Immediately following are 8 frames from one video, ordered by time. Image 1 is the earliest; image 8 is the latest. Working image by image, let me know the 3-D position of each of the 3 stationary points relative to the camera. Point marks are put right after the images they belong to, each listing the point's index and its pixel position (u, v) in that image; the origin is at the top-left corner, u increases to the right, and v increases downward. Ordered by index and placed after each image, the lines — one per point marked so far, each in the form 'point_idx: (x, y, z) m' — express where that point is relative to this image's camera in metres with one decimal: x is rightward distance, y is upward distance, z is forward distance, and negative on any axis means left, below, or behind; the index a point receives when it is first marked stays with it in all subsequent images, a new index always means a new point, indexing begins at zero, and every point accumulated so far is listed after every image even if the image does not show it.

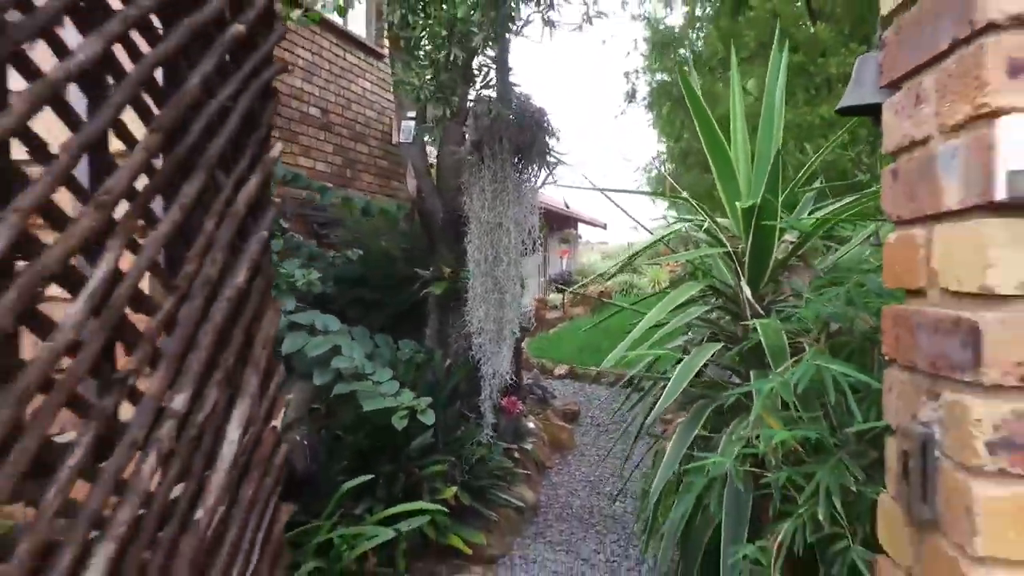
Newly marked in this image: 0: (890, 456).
0: (+0.5, -0.2, +0.9) m
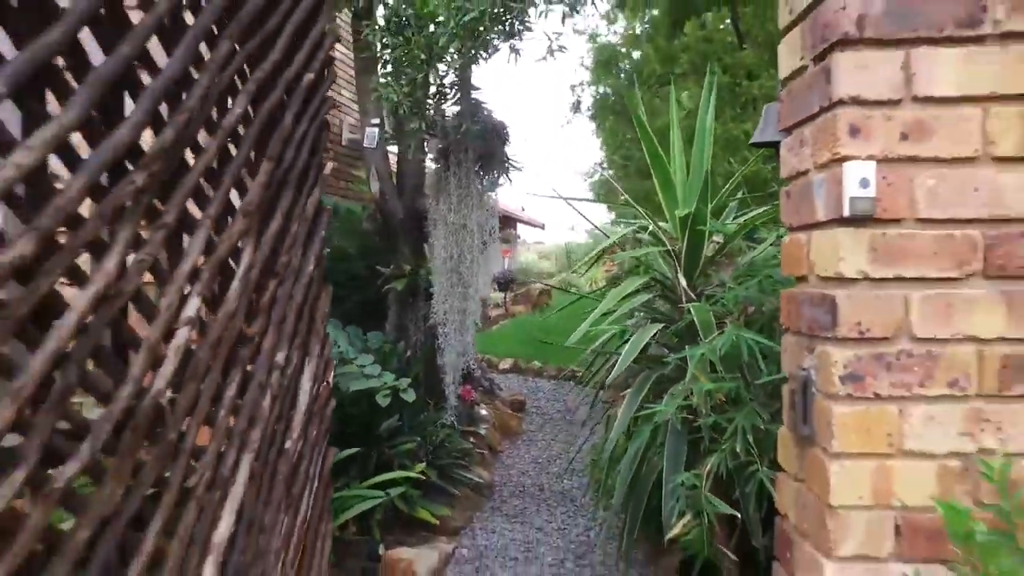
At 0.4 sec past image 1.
0: (+0.5, -0.2, +1.3) m
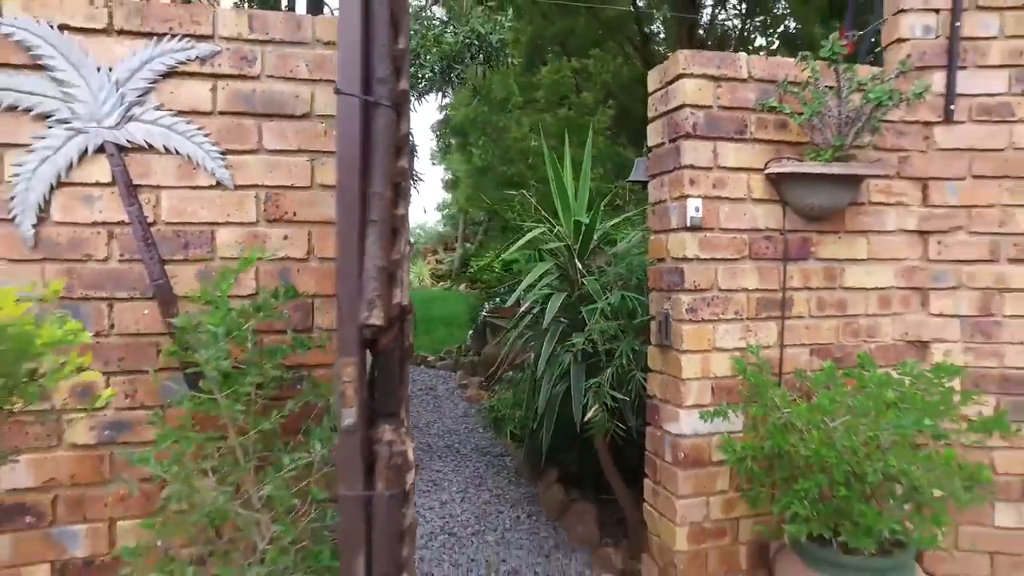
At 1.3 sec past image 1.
0: (+0.5, -0.1, +2.2) m
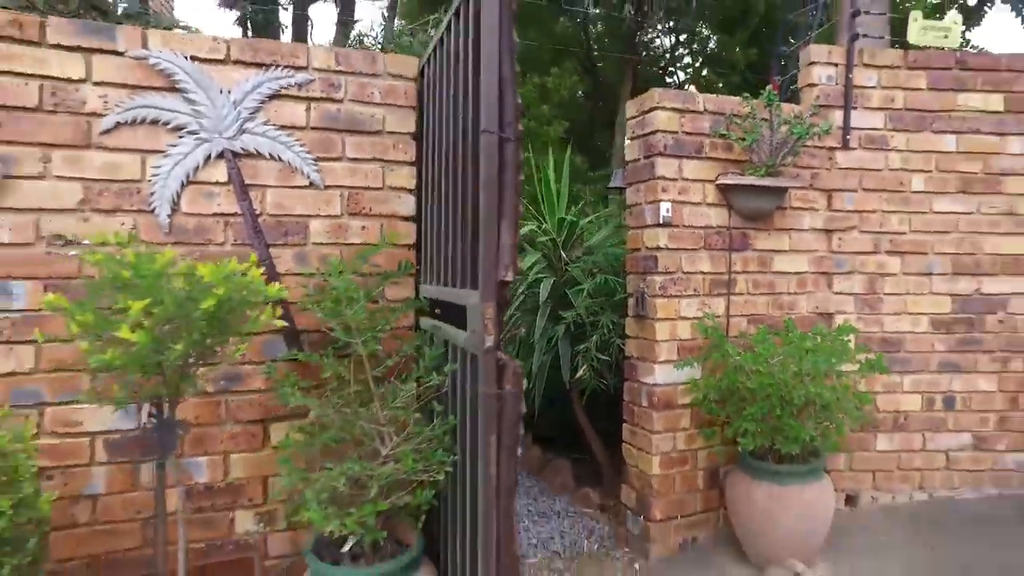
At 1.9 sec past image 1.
0: (+0.5, -0.1, +2.8) m
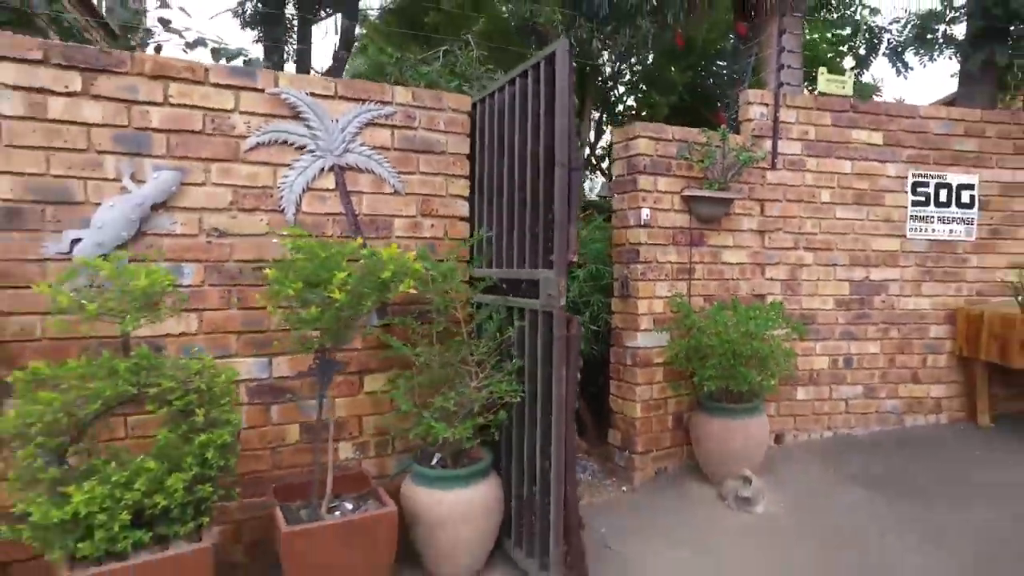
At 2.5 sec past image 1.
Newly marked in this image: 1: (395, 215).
0: (+0.6, 0.0, +3.6) m
1: (-0.5, +0.3, +2.7) m
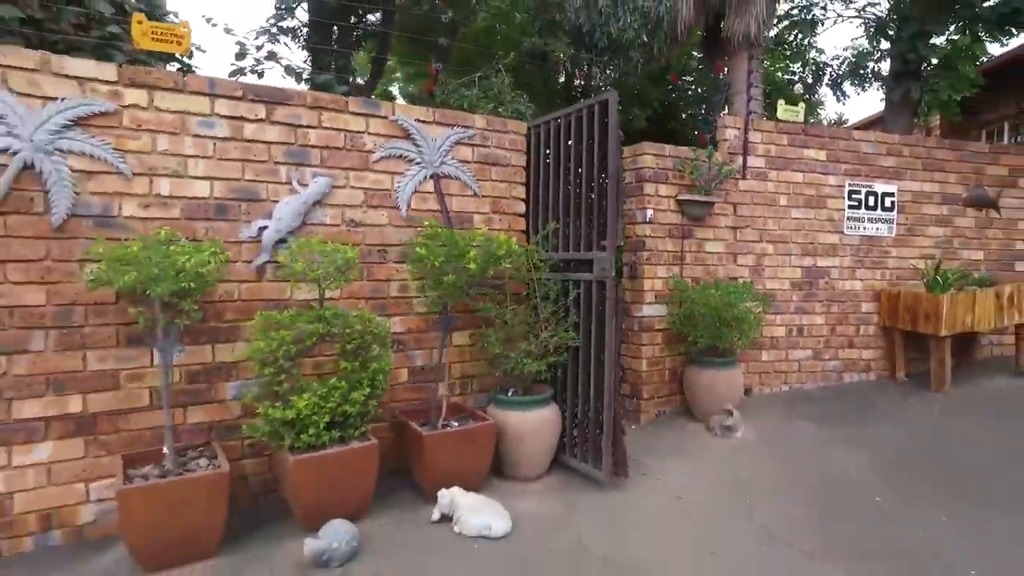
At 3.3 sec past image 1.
0: (+0.8, +0.1, +4.5) m
1: (-0.2, +0.4, +3.6) m
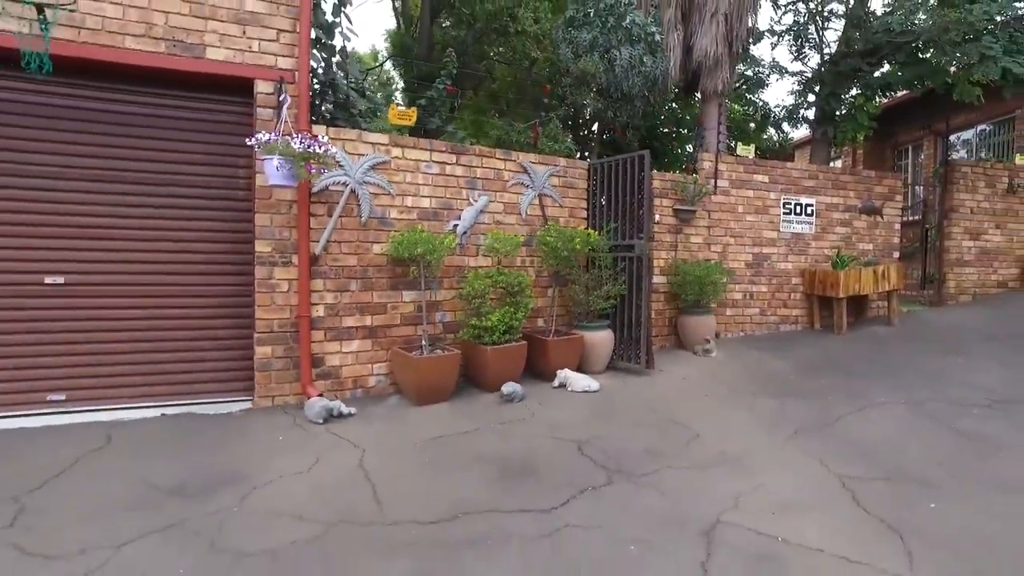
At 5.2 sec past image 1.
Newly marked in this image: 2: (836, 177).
0: (+1.4, +0.4, +6.9) m
1: (+0.4, +0.7, +5.9) m
2: (+4.1, +1.4, +7.8) m
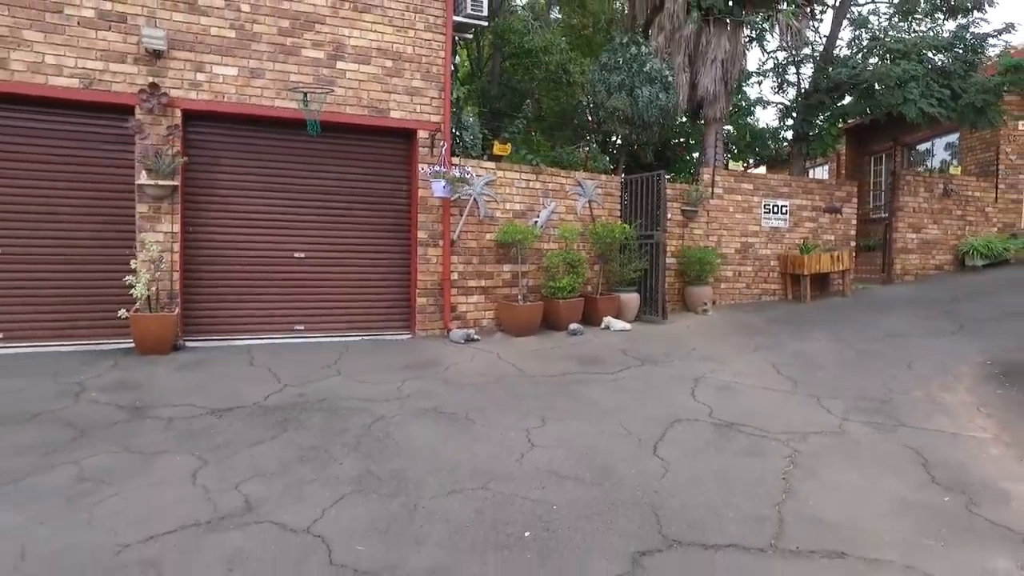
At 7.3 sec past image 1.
0: (+2.2, +0.7, +9.4) m
1: (+1.2, +1.0, +8.4) m
2: (+4.9, +1.7, +10.3) m
